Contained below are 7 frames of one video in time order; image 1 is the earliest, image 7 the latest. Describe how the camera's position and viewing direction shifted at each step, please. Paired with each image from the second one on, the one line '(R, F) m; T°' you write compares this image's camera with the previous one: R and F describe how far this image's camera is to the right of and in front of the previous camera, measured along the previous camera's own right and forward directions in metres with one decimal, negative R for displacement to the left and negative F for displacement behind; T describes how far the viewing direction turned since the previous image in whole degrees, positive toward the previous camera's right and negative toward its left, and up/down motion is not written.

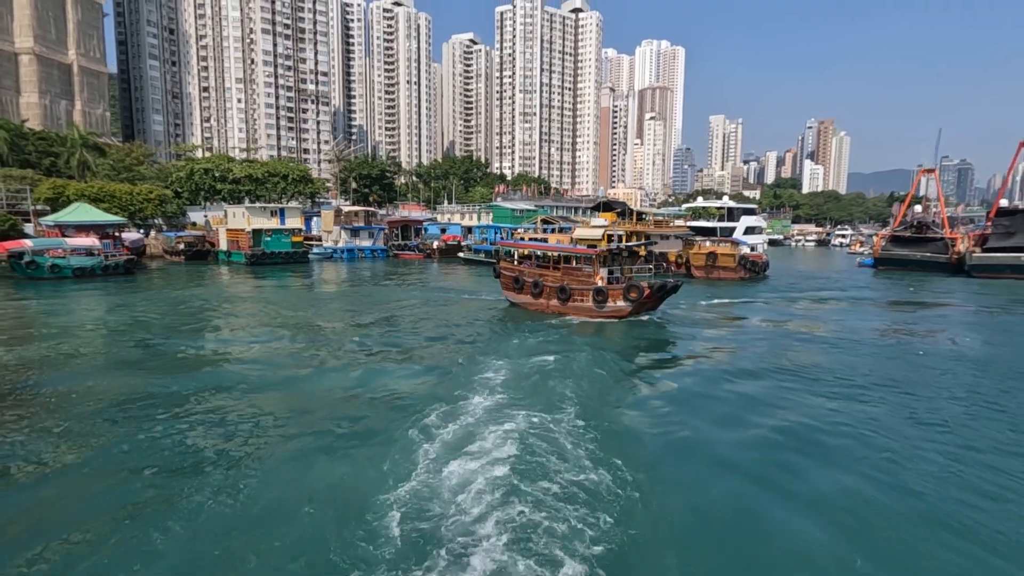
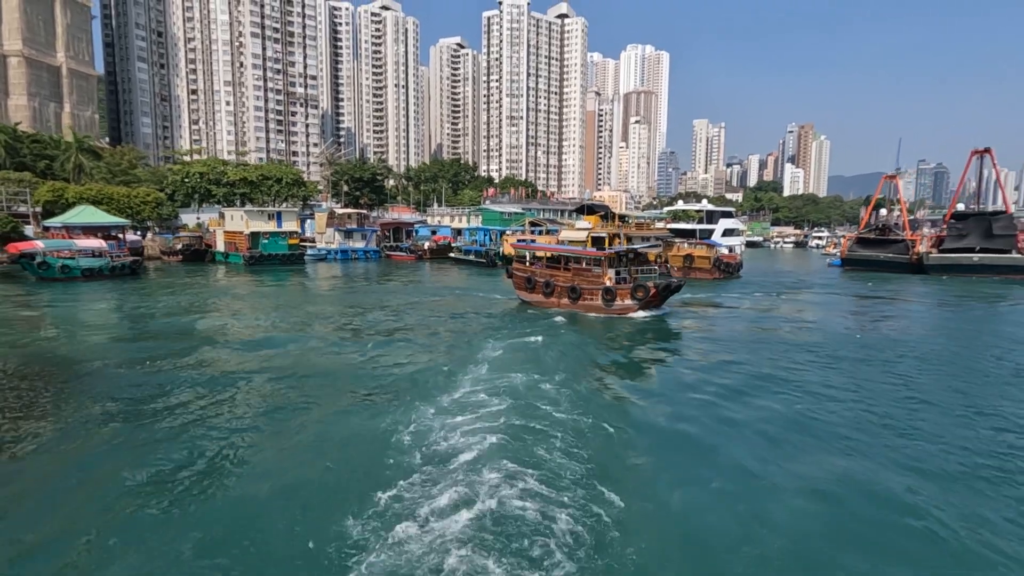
(-0.1, -1.1) m; +1°
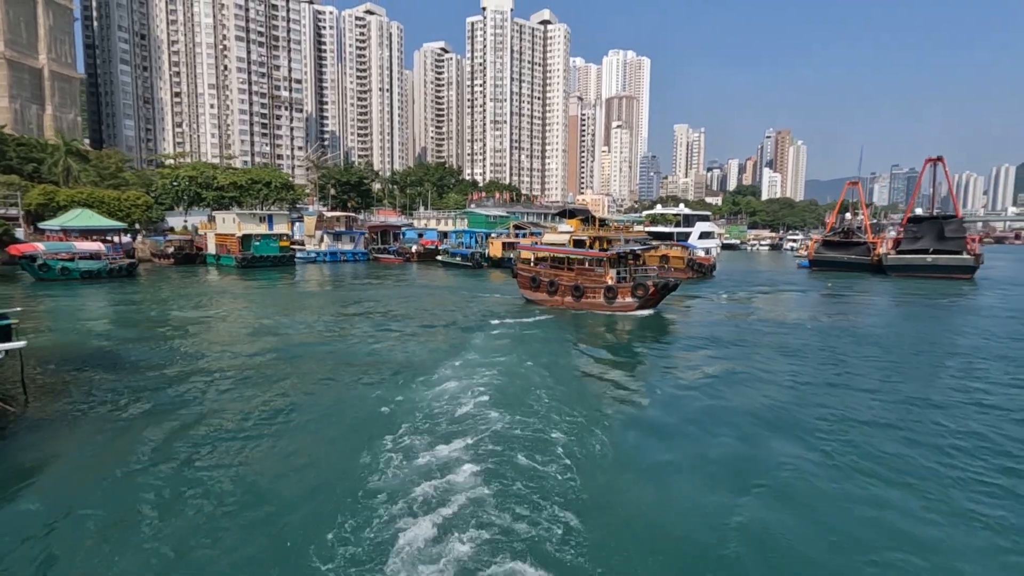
(-0.1, -1.0) m; +2°
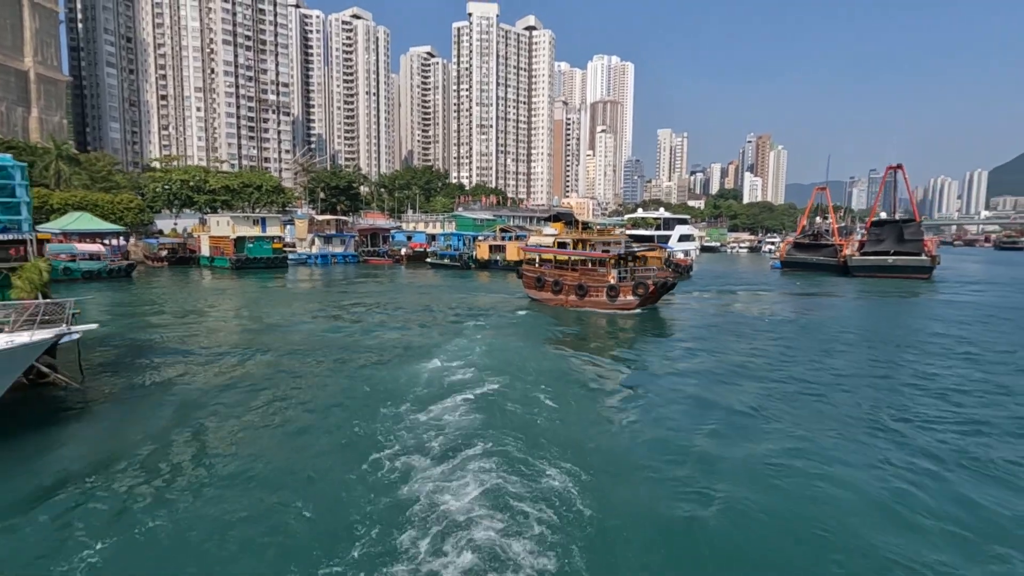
(0.0, -1.0) m; +1°
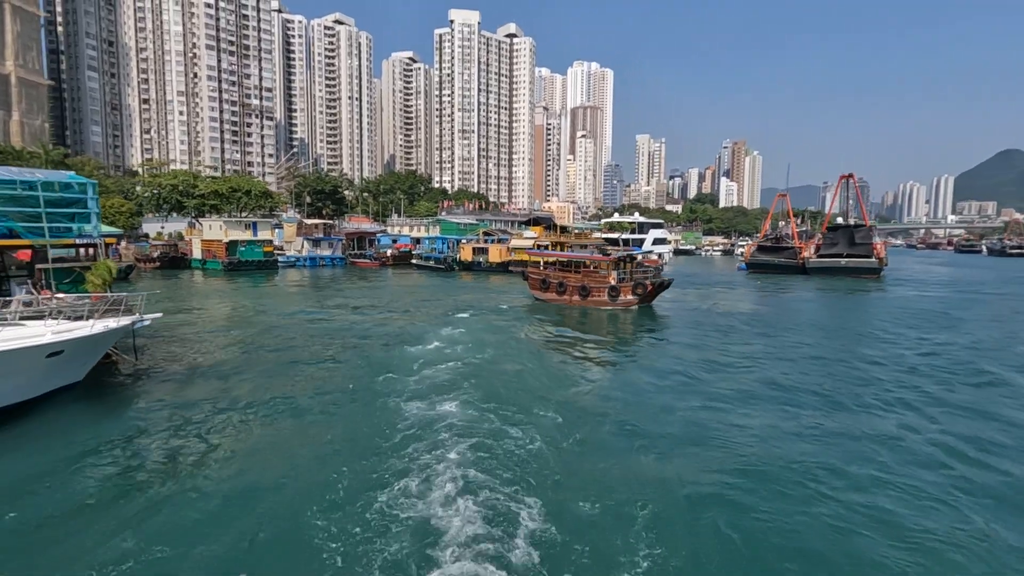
(0.0, -1.5) m; +2°
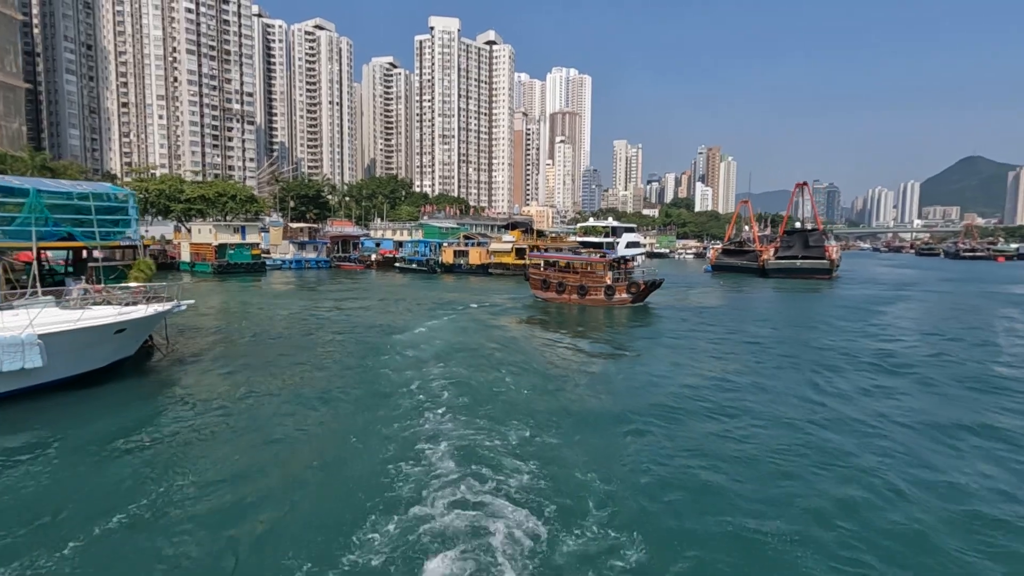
(0.0, -1.5) m; +2°
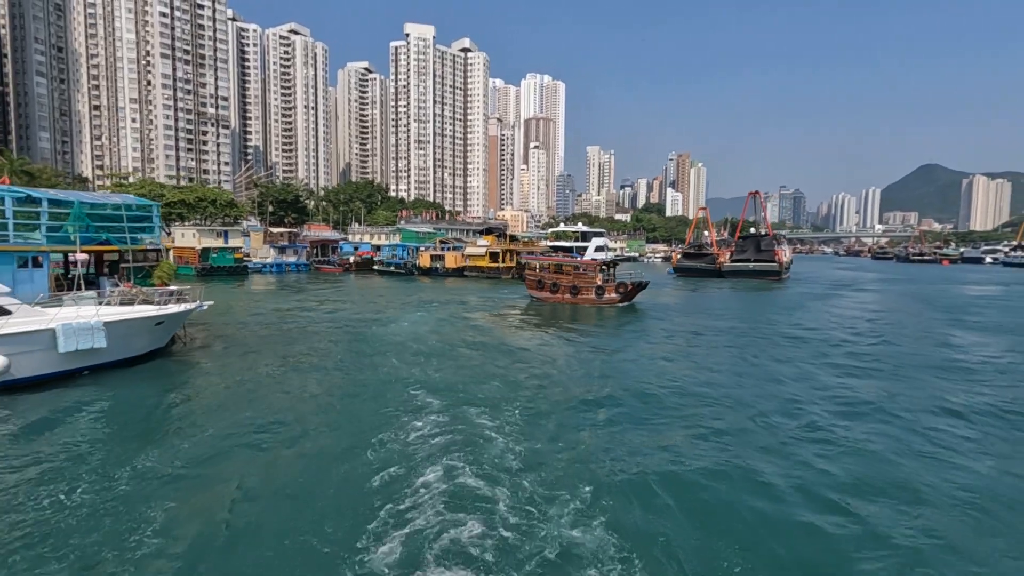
(+0.1, -1.6) m; +3°
